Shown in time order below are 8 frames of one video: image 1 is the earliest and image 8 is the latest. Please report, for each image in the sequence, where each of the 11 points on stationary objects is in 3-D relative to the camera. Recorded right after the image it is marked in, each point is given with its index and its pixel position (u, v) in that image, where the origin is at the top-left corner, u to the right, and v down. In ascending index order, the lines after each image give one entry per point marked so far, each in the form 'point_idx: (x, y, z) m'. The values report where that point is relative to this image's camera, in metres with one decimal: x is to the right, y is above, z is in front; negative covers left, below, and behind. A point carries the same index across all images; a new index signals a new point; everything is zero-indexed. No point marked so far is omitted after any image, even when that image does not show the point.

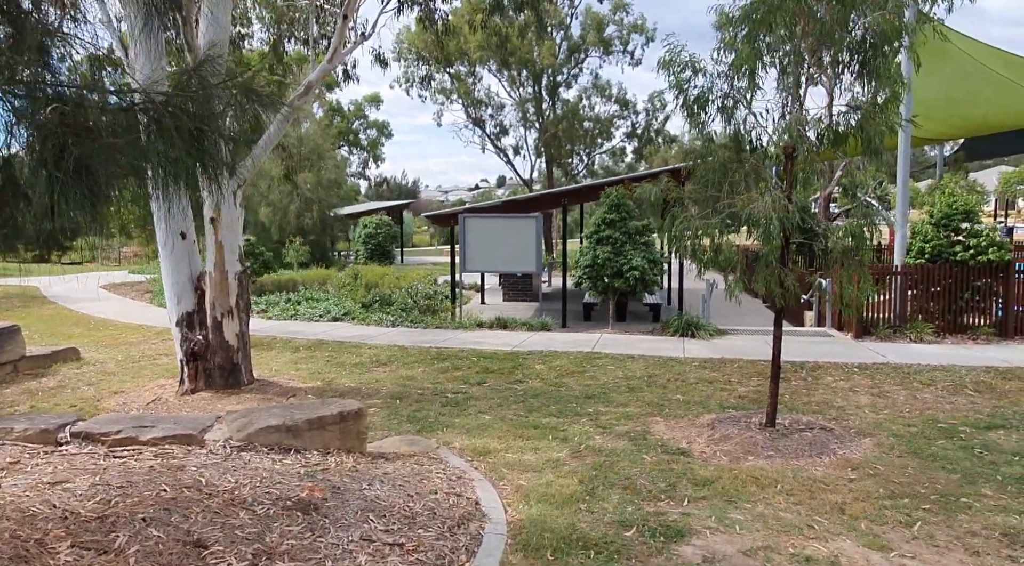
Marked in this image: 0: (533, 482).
0: (+0.1, -1.3, +4.6) m
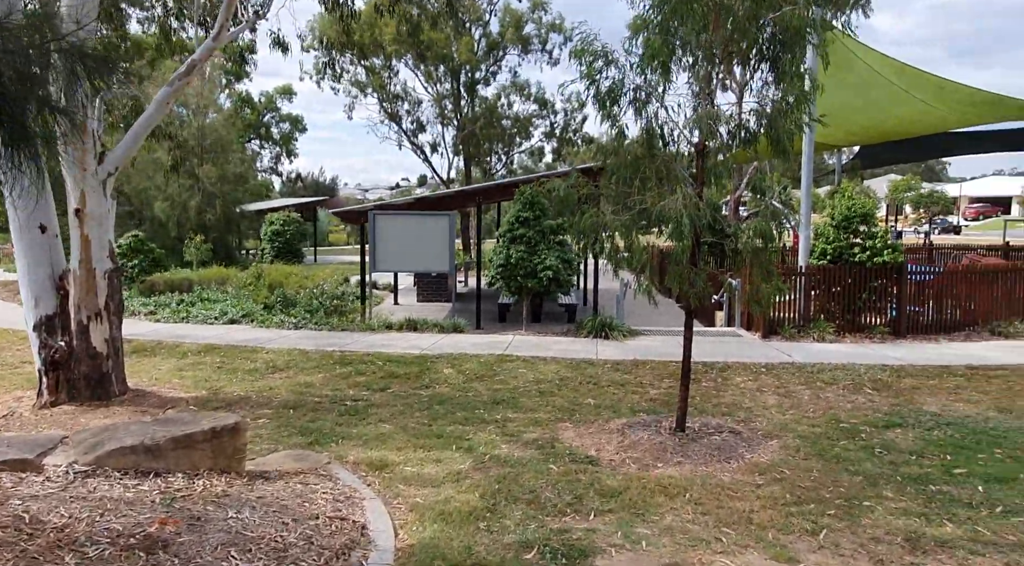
0: (-0.5, -1.3, +4.3) m
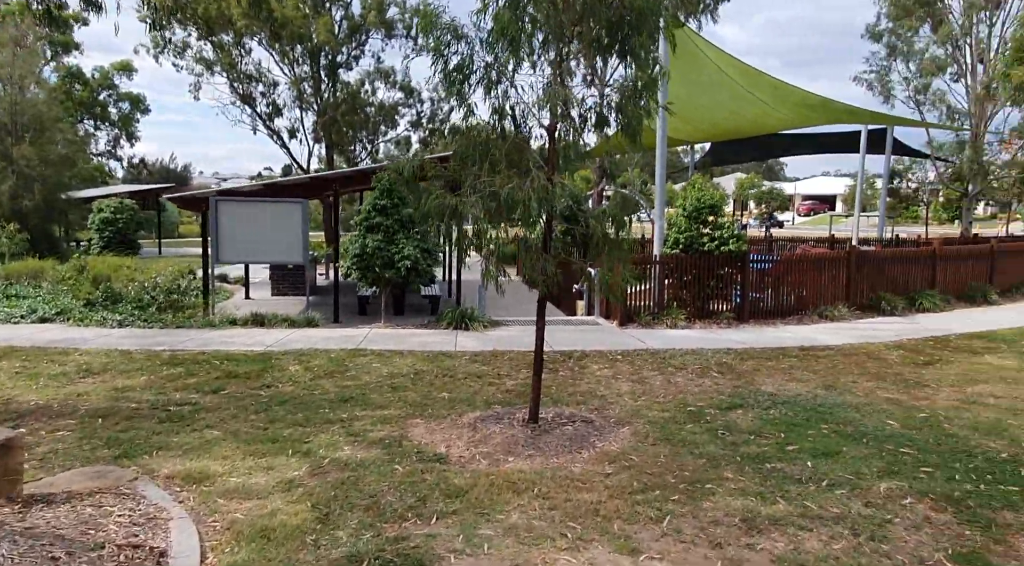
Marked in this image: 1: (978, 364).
0: (-1.4, -1.3, +3.9) m
1: (+5.6, -1.0, +8.4) m
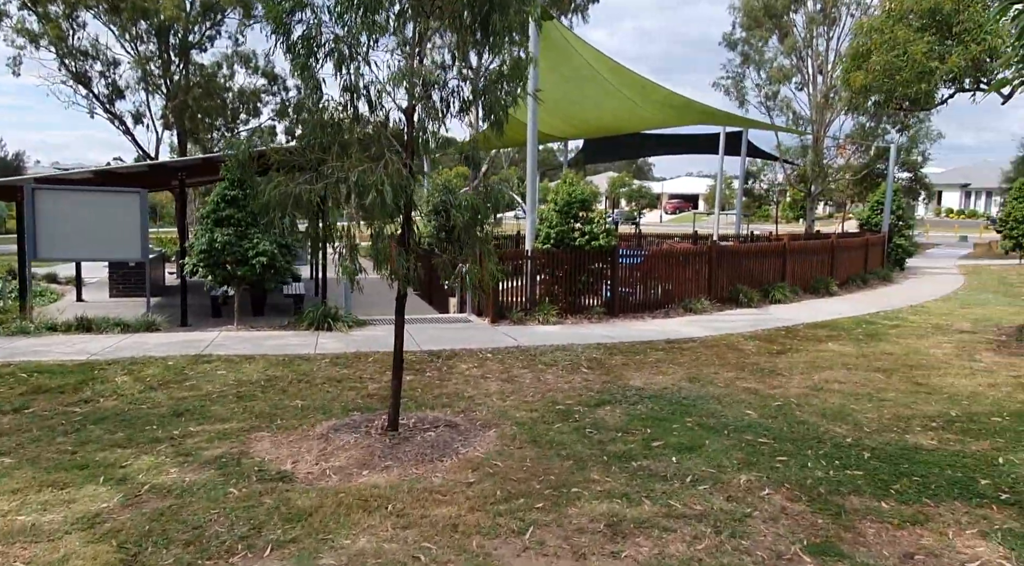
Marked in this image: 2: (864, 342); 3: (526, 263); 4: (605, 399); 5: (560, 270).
0: (-2.2, -1.3, +3.2) m
1: (+4.0, -0.9, +8.9) m
2: (+4.8, -0.8, +9.6) m
3: (+0.2, +0.3, +11.1) m
4: (+0.9, -1.1, +6.8) m
5: (+0.8, +0.2, +11.4) m
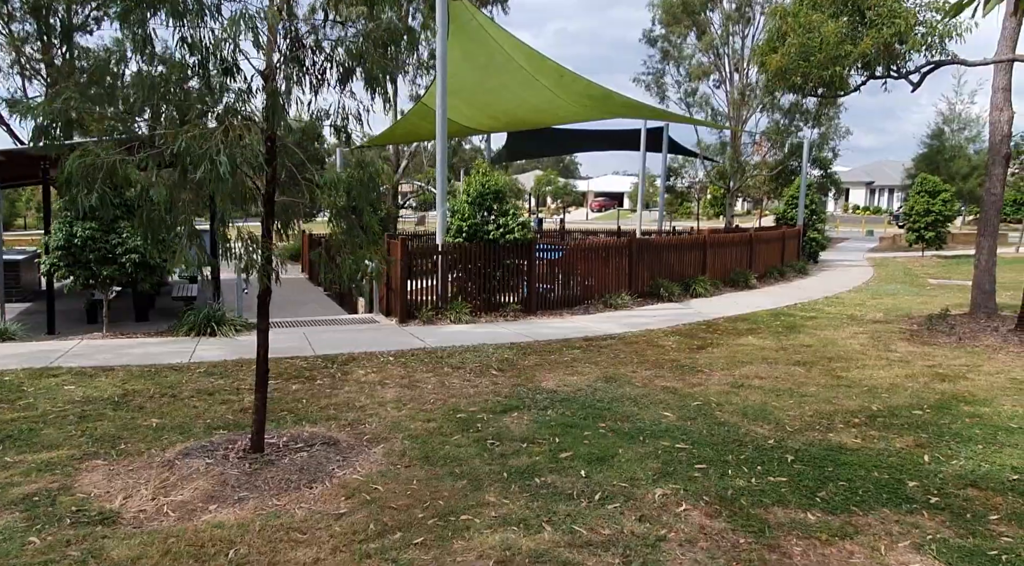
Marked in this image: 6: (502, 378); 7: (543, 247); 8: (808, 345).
0: (-2.7, -1.3, +2.3) m
1: (+2.8, -0.8, +8.6) m
2: (+3.6, -0.7, +9.4) m
3: (-1.1, +0.4, +10.4) m
4: (0.0, -1.1, +6.2) m
5: (-0.6, +0.3, +10.7) m
6: (-0.1, -1.0, +7.3) m
7: (+0.5, +0.6, +11.3) m
8: (+3.7, -0.8, +8.6) m
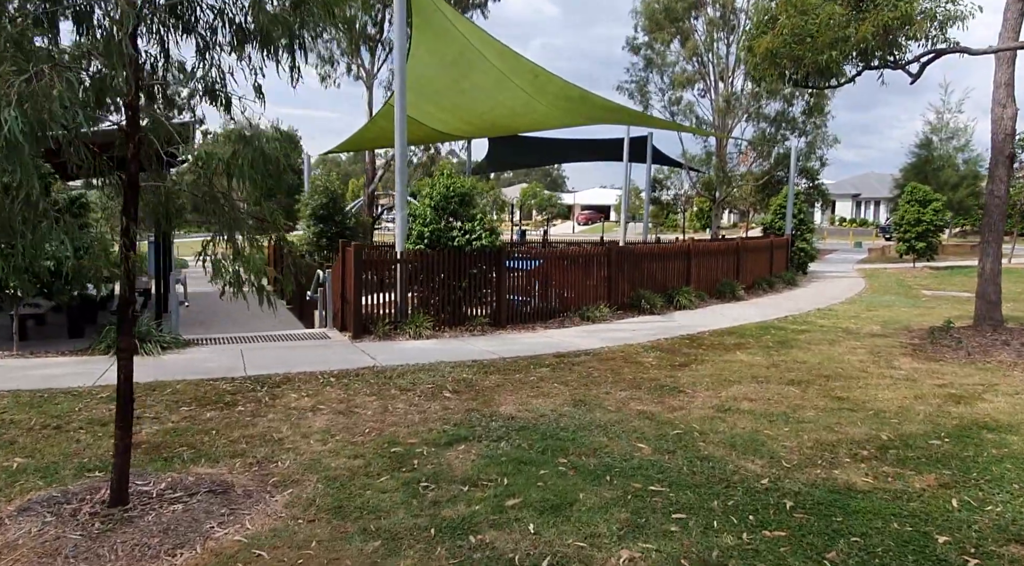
0: (-3.0, -1.3, +1.3) m
1: (+2.4, -0.9, +7.7) m
2: (+3.2, -0.8, +8.5) m
3: (-1.6, +0.2, +9.5) m
4: (-0.4, -1.1, +5.3) m
5: (-1.1, +0.1, +9.8) m
6: (-0.5, -1.1, +6.3) m
7: (0.0, +0.4, +10.4) m
8: (+3.2, -0.9, +7.8) m
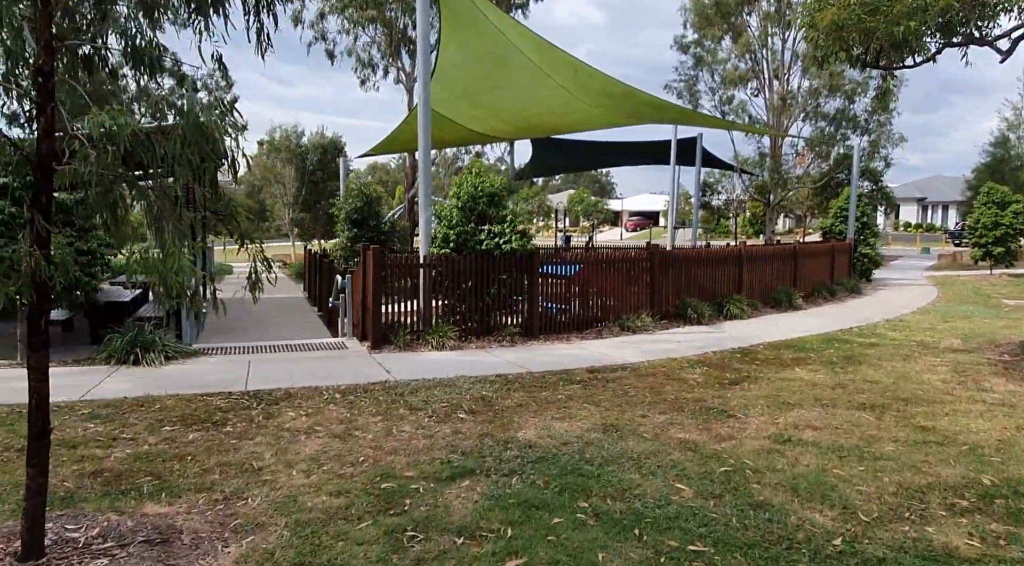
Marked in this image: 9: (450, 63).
0: (-3.2, -1.2, +0.7) m
1: (+2.7, -1.0, +6.8) m
2: (+3.5, -0.9, +7.5) m
3: (-1.2, +0.1, +8.8) m
4: (-0.3, -1.2, +4.5) m
5: (-0.6, 0.0, +9.1) m
6: (-0.3, -1.1, +5.6) m
7: (+0.5, +0.3, +9.6) m
8: (+3.5, -0.9, +6.8) m
9: (-1.1, +3.9, +12.4) m
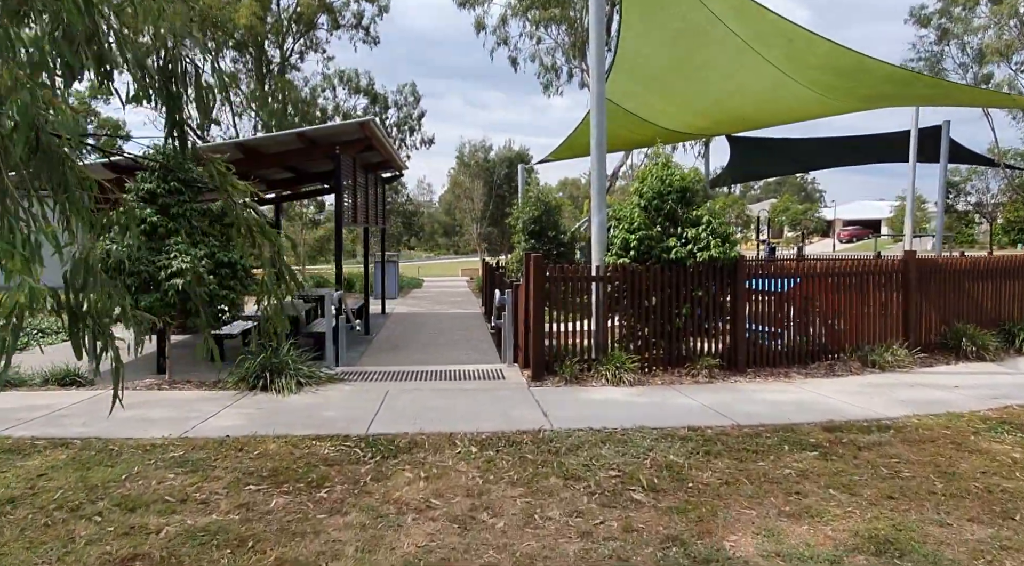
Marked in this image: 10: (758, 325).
0: (-3.3, -1.2, -0.2) m
1: (+4.0, -1.1, +4.1) m
2: (+4.9, -1.0, +4.6) m
3: (+0.8, -0.1, +7.1) m
4: (+0.5, -1.3, +2.7) m
5: (+1.4, -0.2, +7.2) m
6: (+0.7, -1.2, +3.7) m
7: (+2.6, +0.1, +7.5) m
8: (+4.8, -1.1, +3.9) m
9: (+1.9, +3.7, +10.6) m
10: (+2.6, -0.5, +7.5) m
